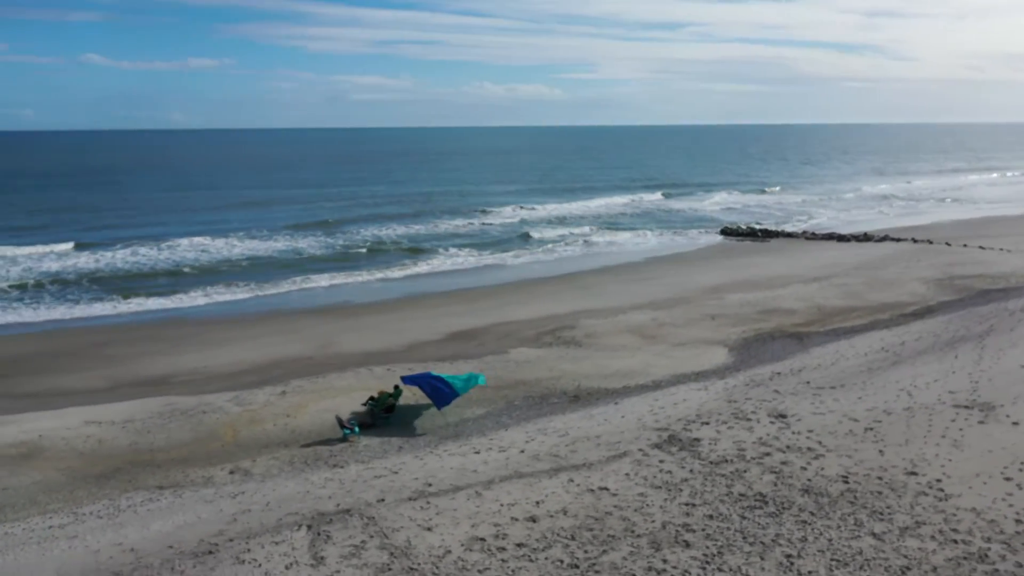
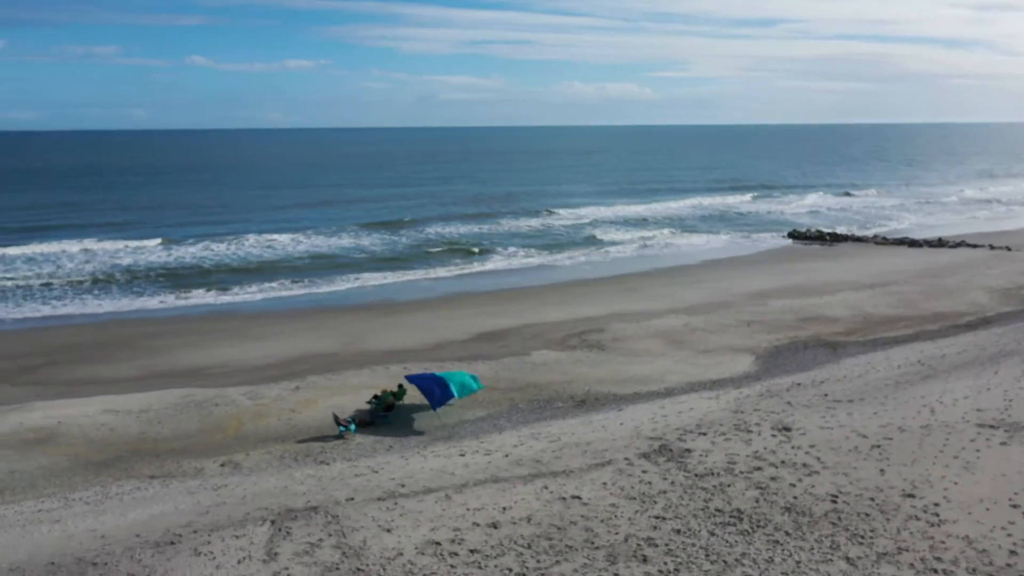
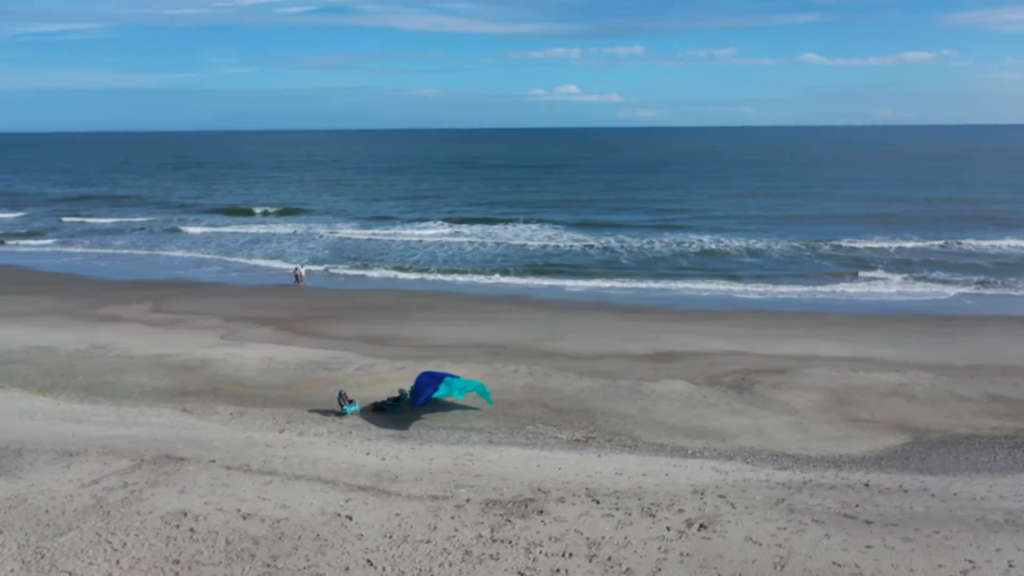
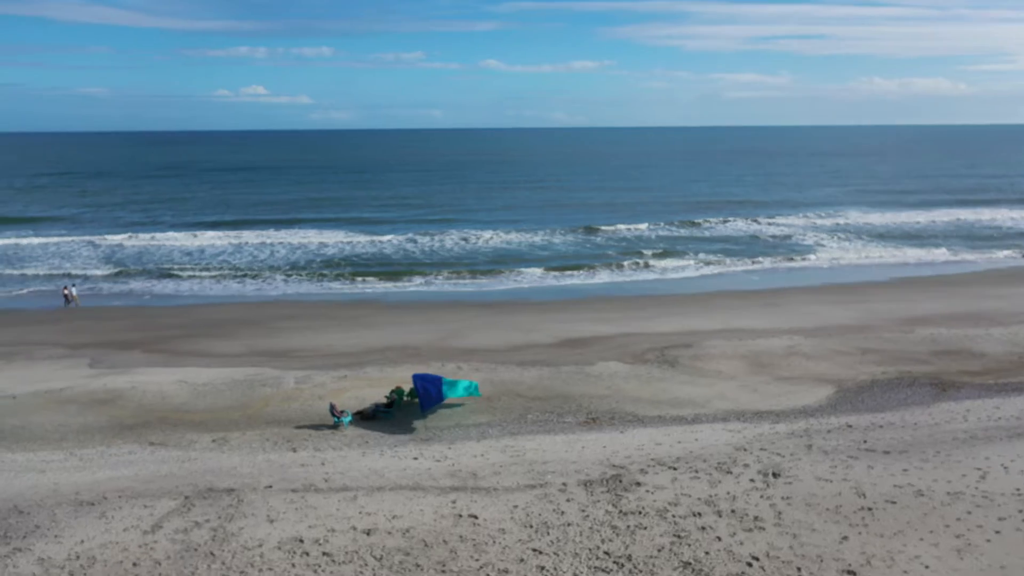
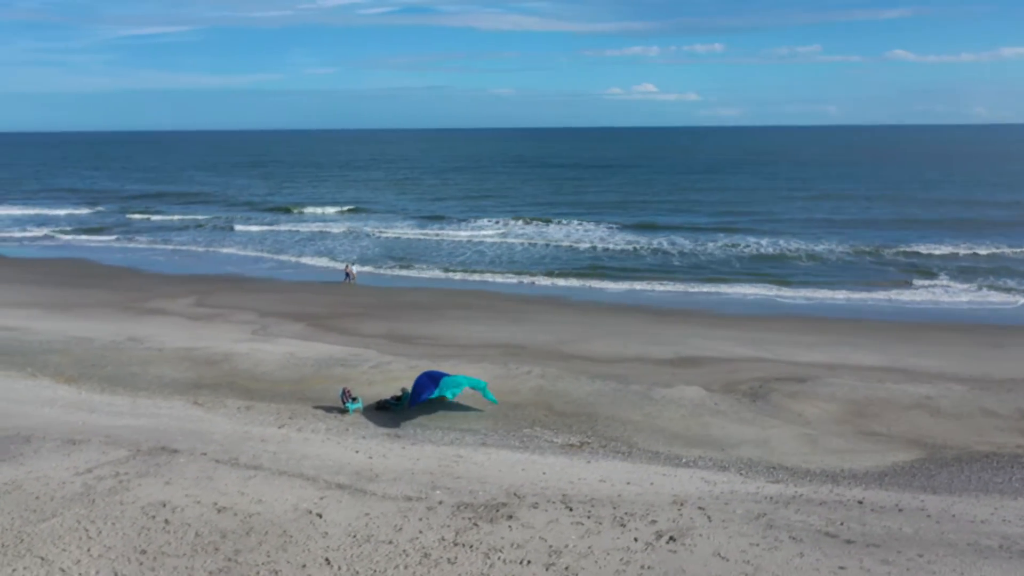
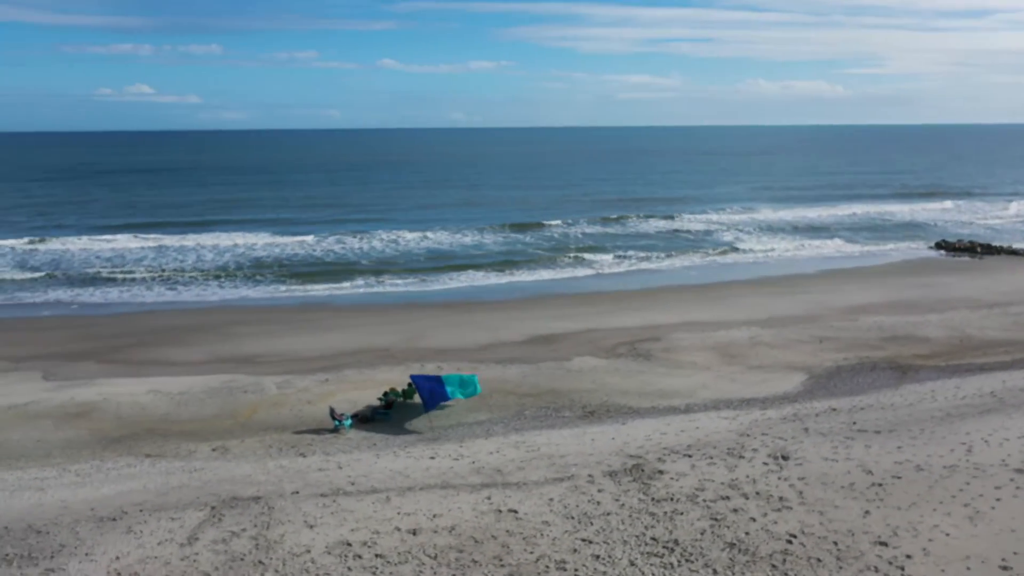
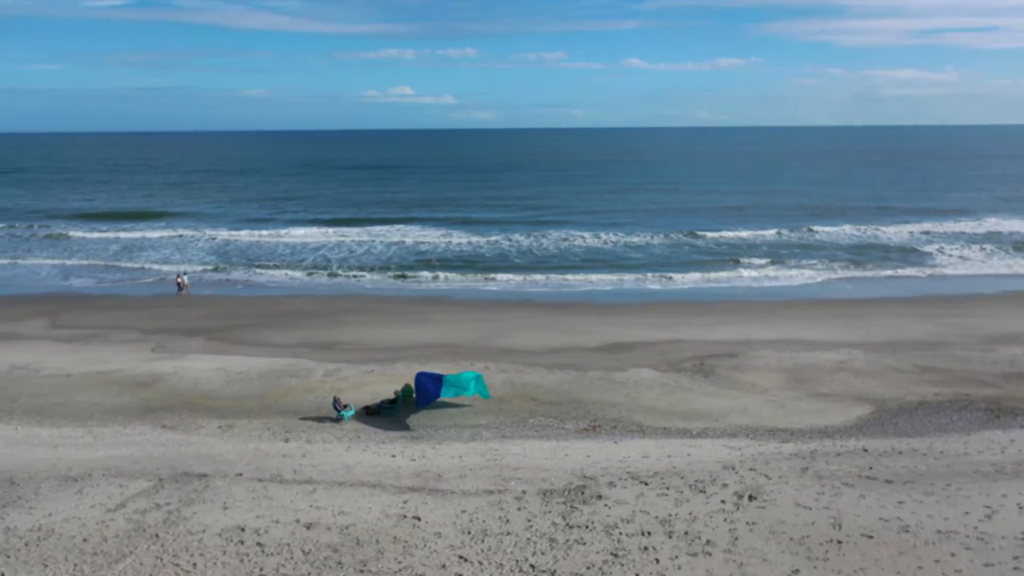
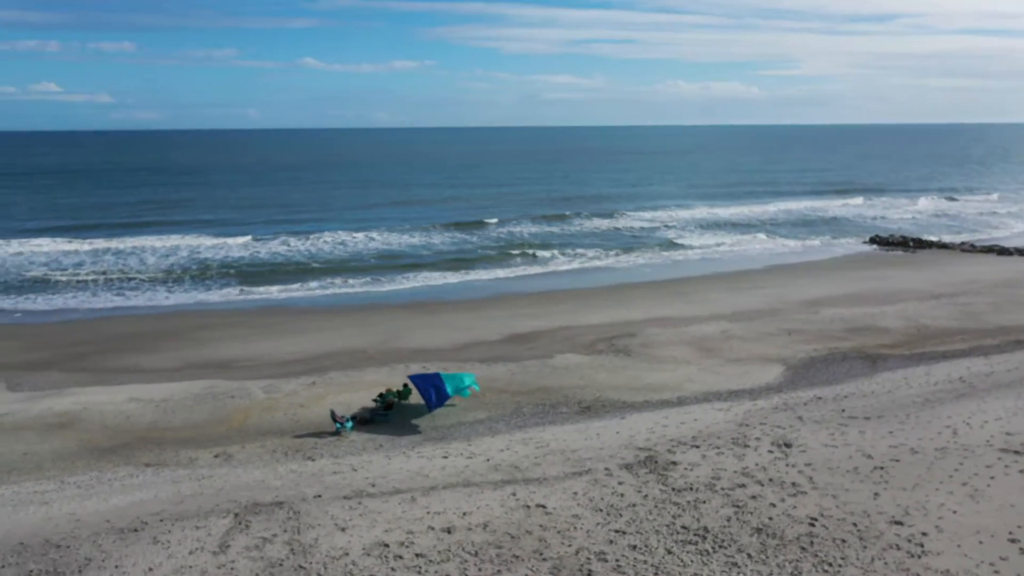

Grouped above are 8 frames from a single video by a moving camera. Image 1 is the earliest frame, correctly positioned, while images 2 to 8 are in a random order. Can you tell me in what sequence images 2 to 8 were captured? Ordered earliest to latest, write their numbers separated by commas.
2, 8, 6, 4, 7, 3, 5
